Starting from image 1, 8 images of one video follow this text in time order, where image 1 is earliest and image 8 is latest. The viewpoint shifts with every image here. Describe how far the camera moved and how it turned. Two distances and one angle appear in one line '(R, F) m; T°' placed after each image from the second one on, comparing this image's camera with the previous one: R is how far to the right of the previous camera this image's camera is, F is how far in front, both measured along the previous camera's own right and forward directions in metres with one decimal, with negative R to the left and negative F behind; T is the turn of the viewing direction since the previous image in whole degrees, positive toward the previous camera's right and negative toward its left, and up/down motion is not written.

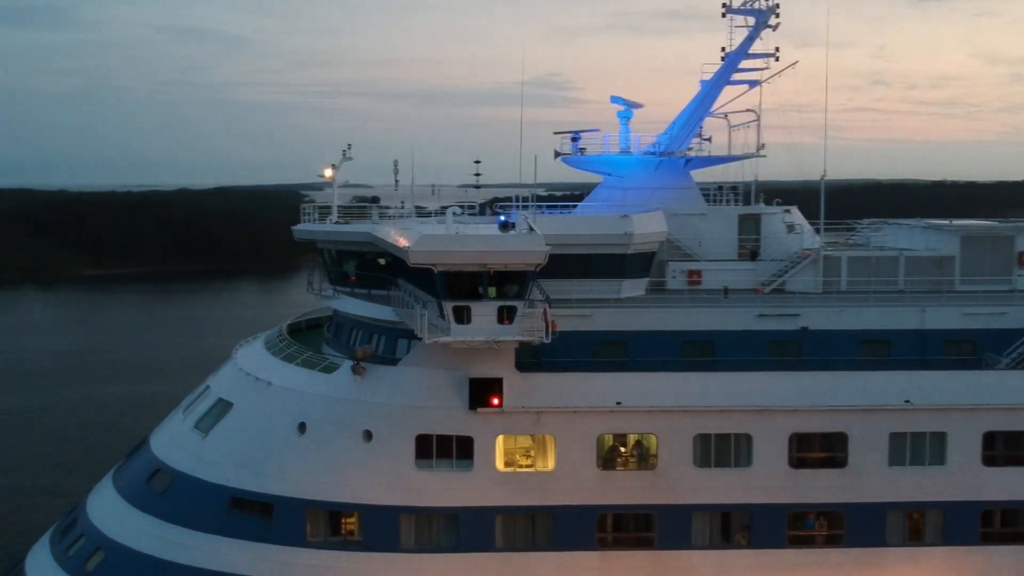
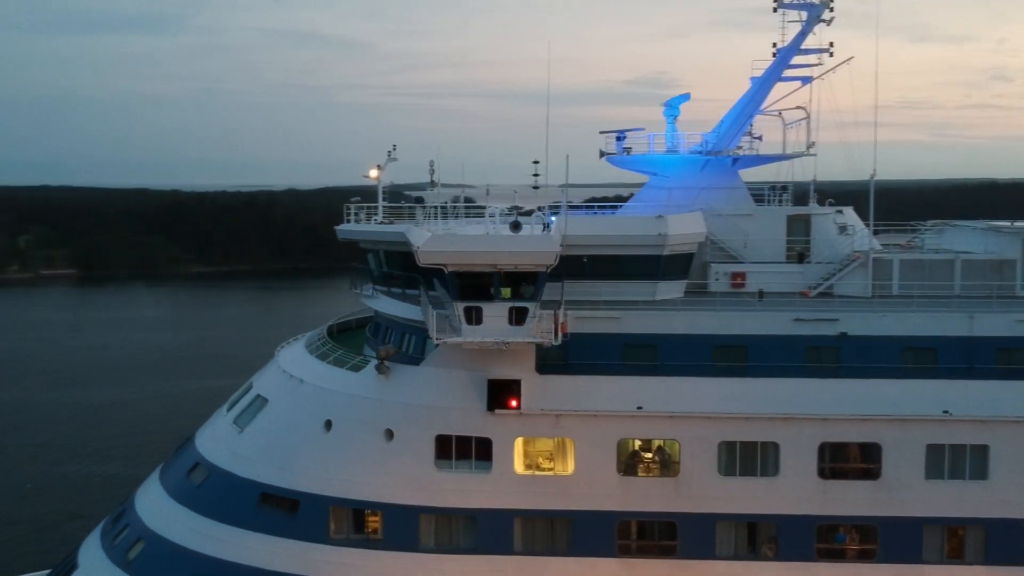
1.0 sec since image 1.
(+0.8, +0.1) m; -6°
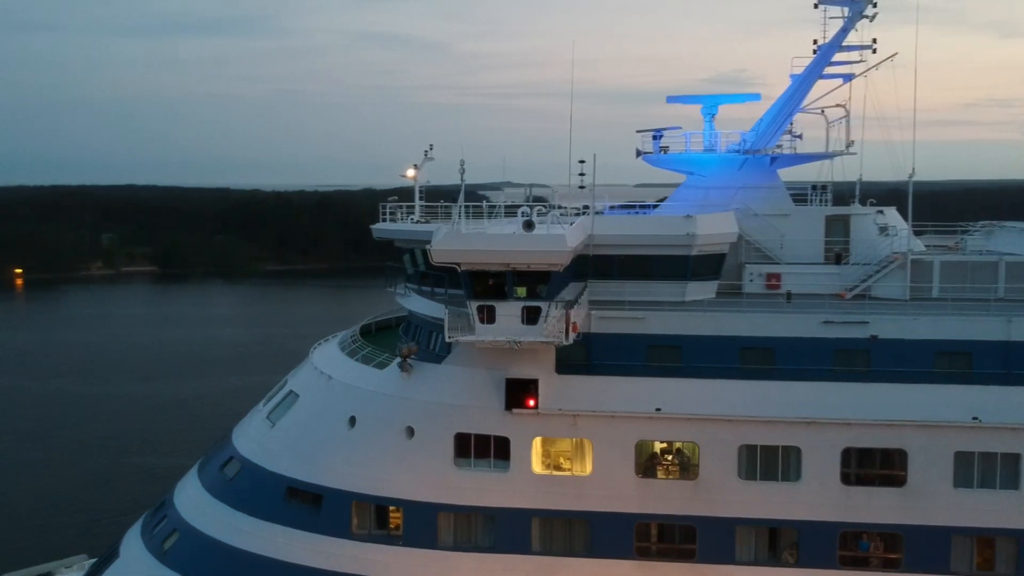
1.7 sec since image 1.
(+0.6, 0.0) m; -4°
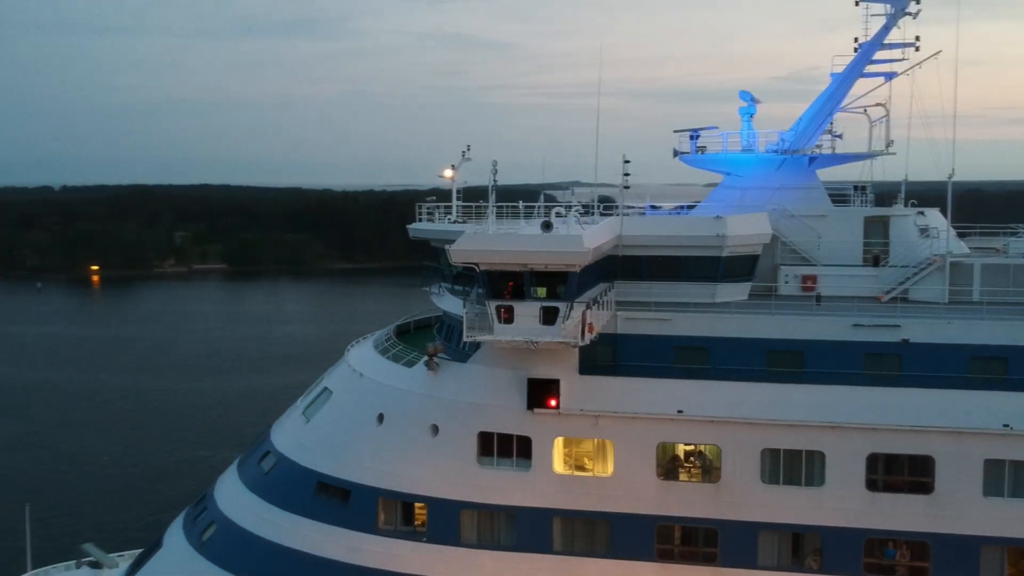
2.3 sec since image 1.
(+0.5, 0.0) m; -4°
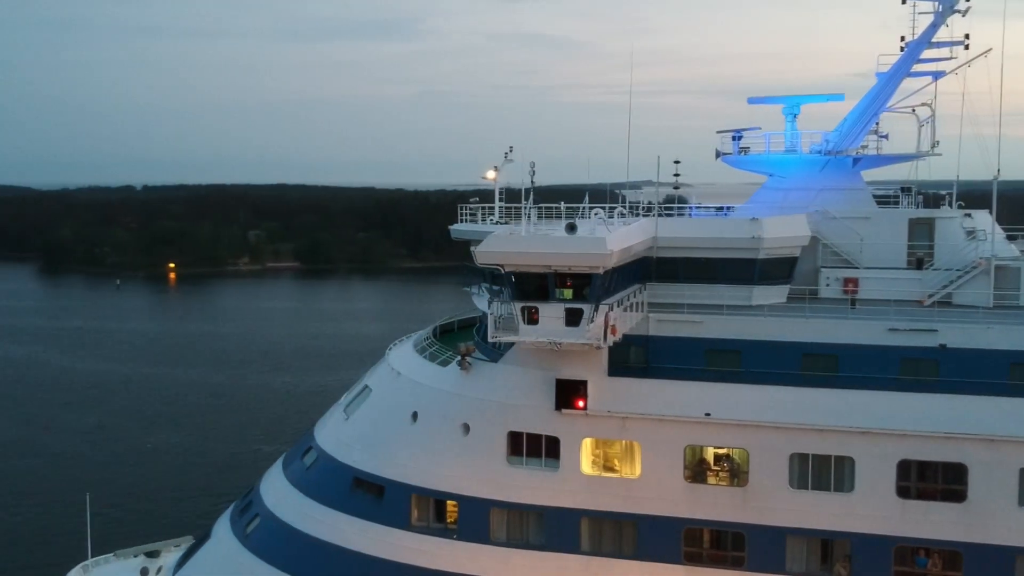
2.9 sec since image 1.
(+0.5, -0.1) m; -4°
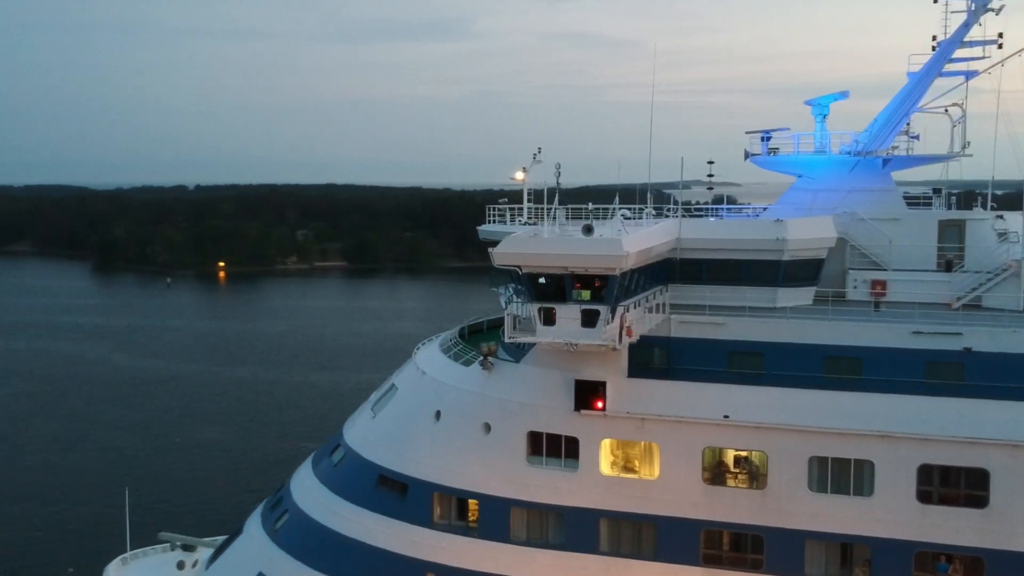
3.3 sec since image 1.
(+0.3, -0.1) m; -3°
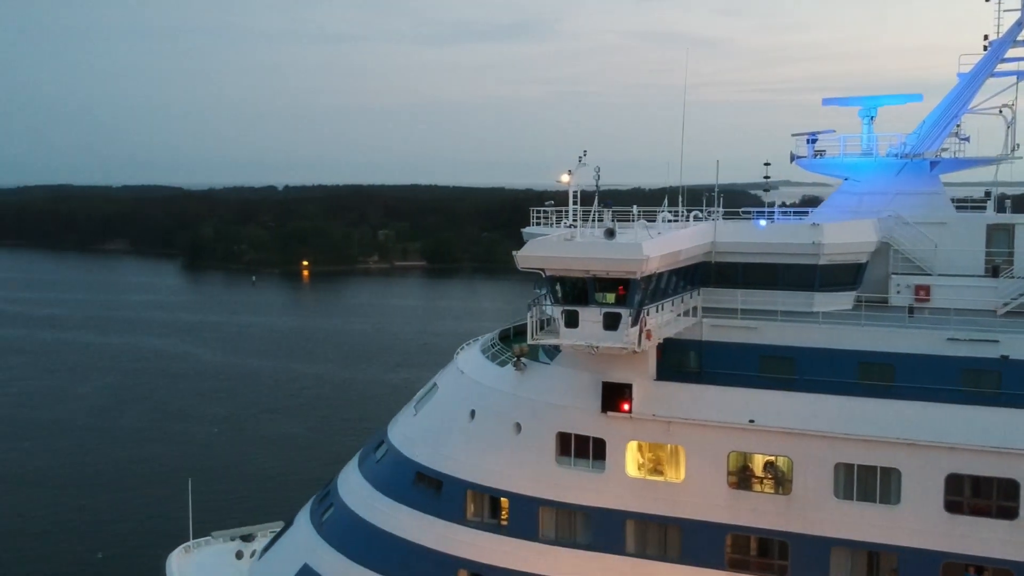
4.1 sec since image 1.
(+0.6, -0.1) m; -5°
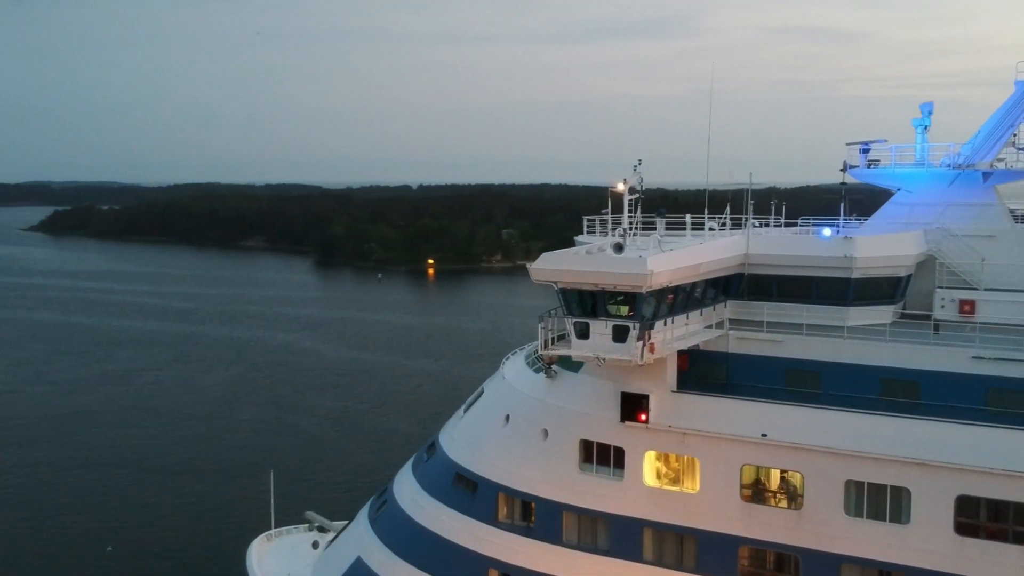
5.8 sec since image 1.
(+1.2, -0.3) m; -7°
